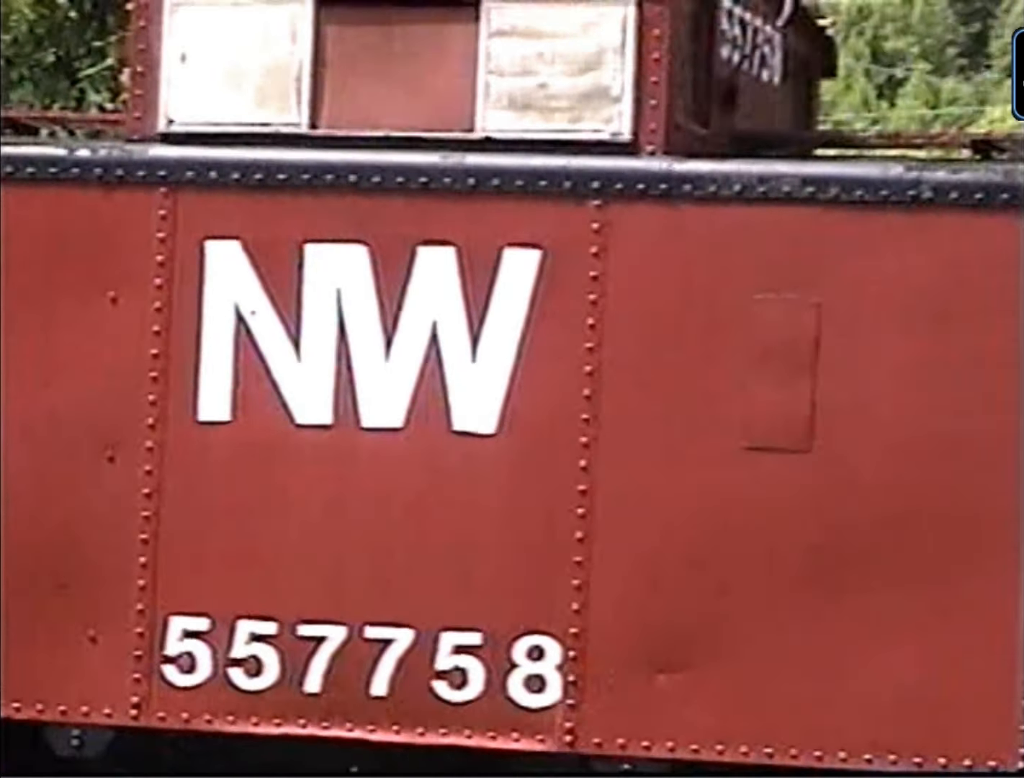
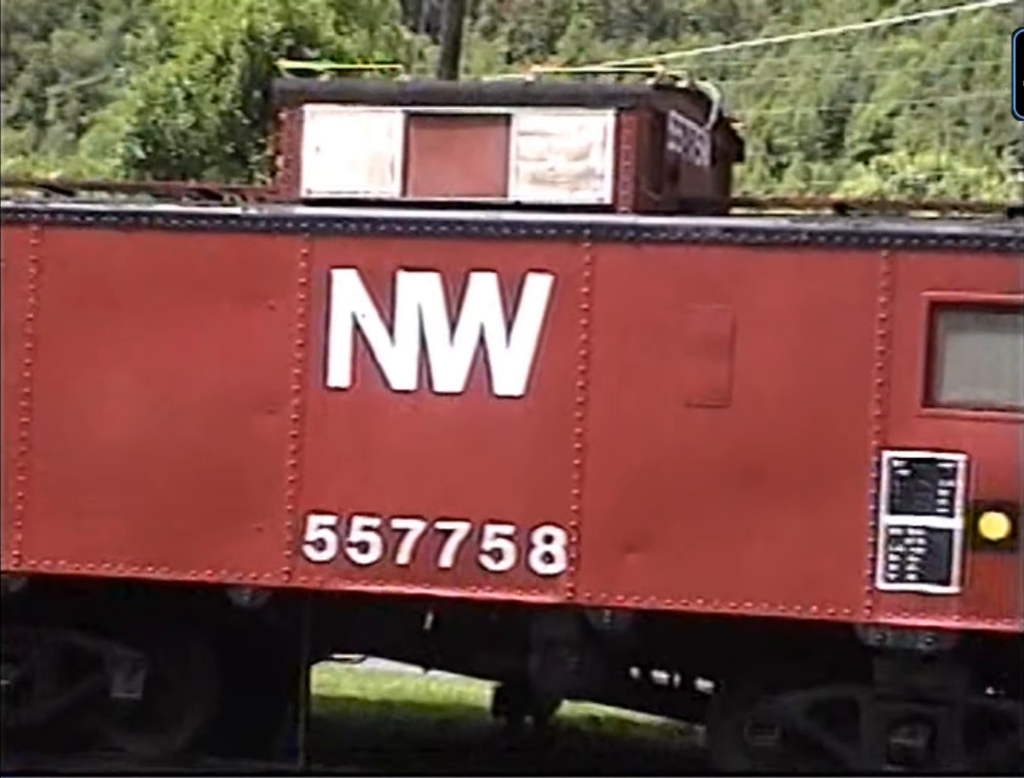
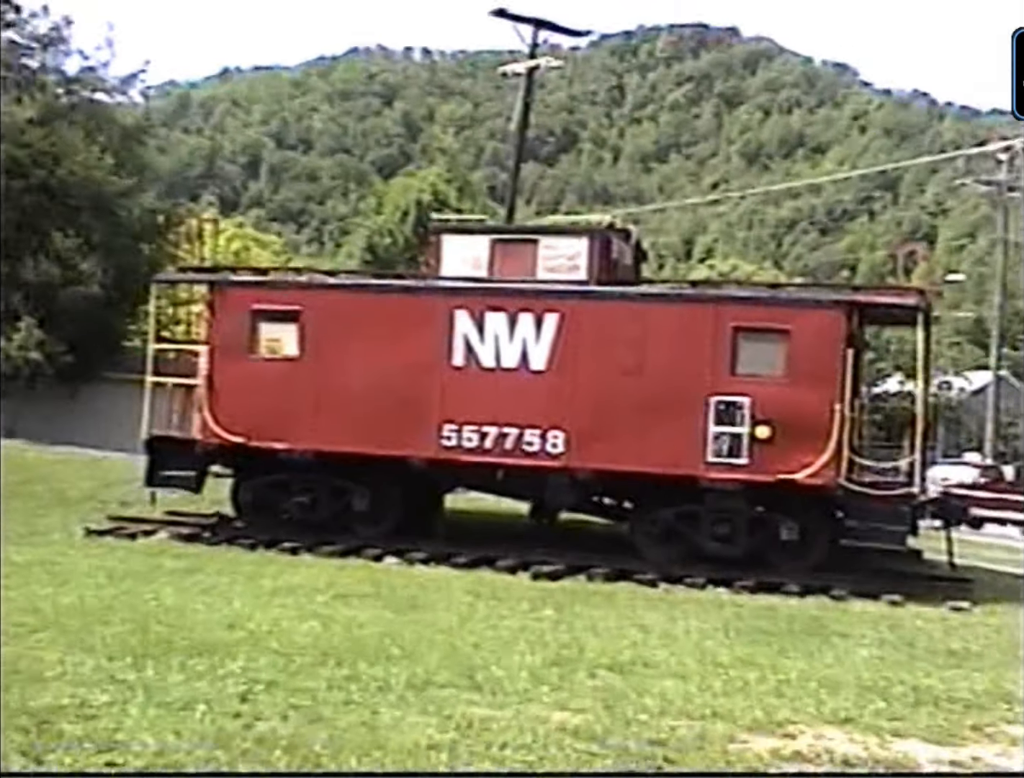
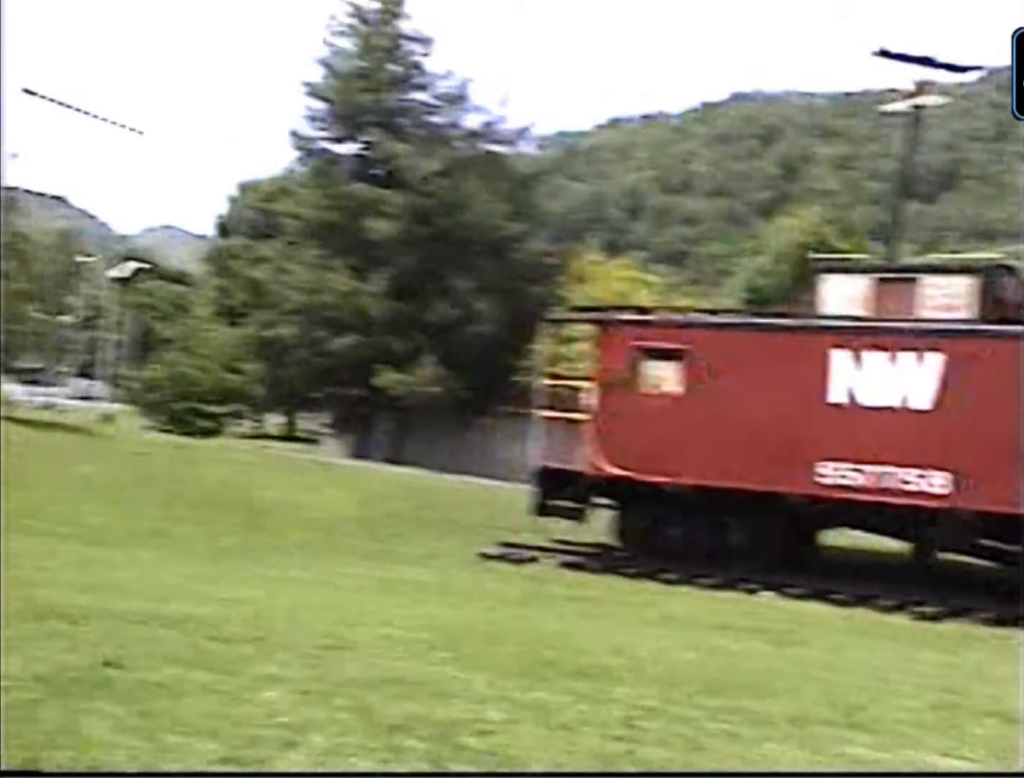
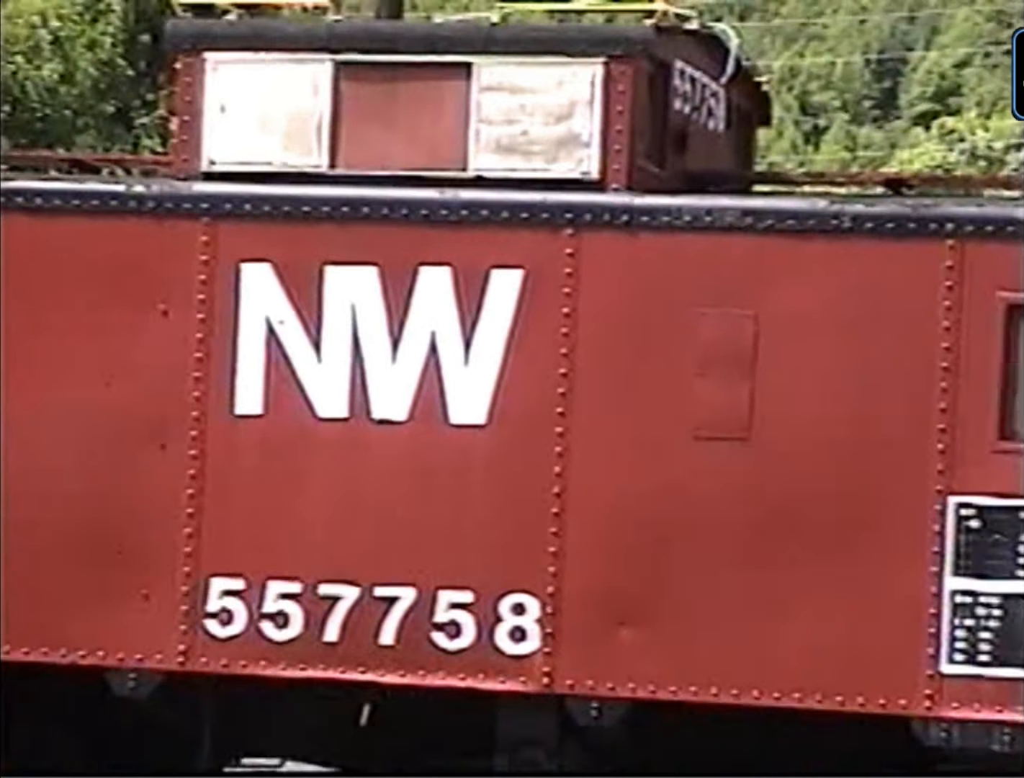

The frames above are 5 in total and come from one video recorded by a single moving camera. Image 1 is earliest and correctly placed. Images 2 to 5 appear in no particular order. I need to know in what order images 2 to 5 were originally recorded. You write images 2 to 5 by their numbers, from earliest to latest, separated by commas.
5, 2, 3, 4
